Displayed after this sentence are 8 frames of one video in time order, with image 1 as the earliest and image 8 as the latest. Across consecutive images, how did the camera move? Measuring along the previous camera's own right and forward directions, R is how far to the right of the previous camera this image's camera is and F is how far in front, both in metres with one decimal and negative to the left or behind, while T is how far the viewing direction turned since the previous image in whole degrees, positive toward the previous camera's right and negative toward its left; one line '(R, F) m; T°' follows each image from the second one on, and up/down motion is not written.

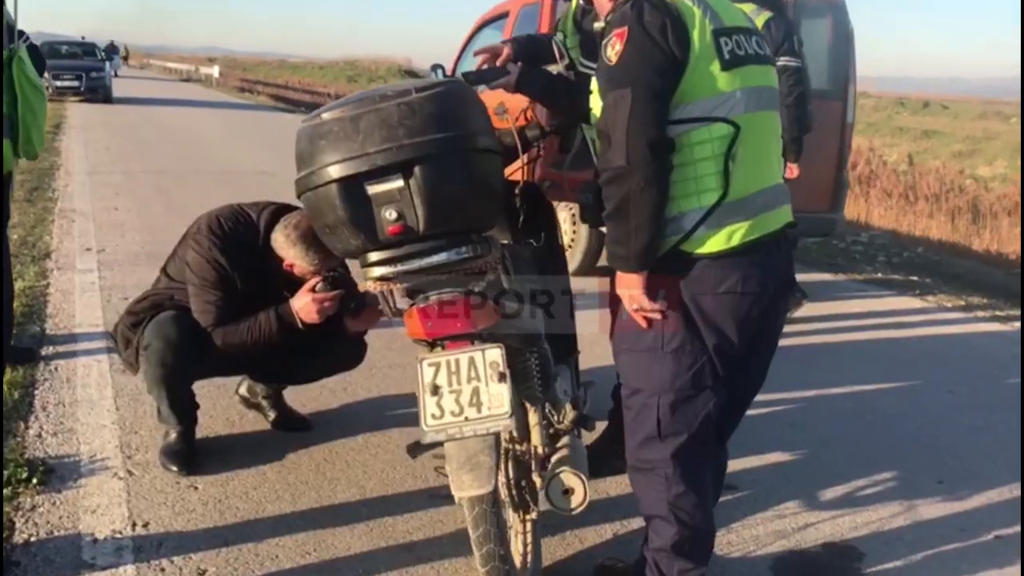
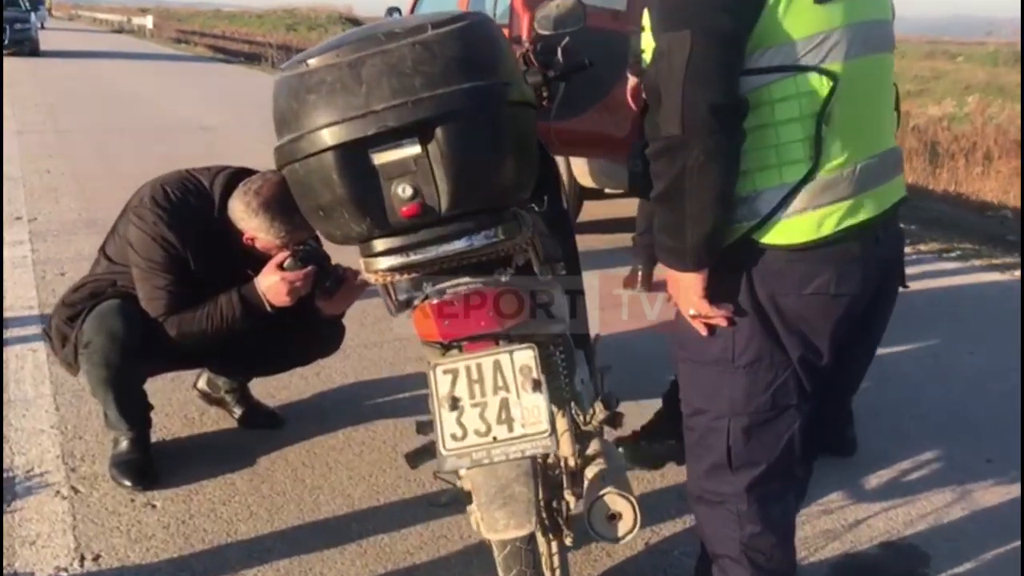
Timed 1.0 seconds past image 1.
(-0.2, +0.6) m; +3°
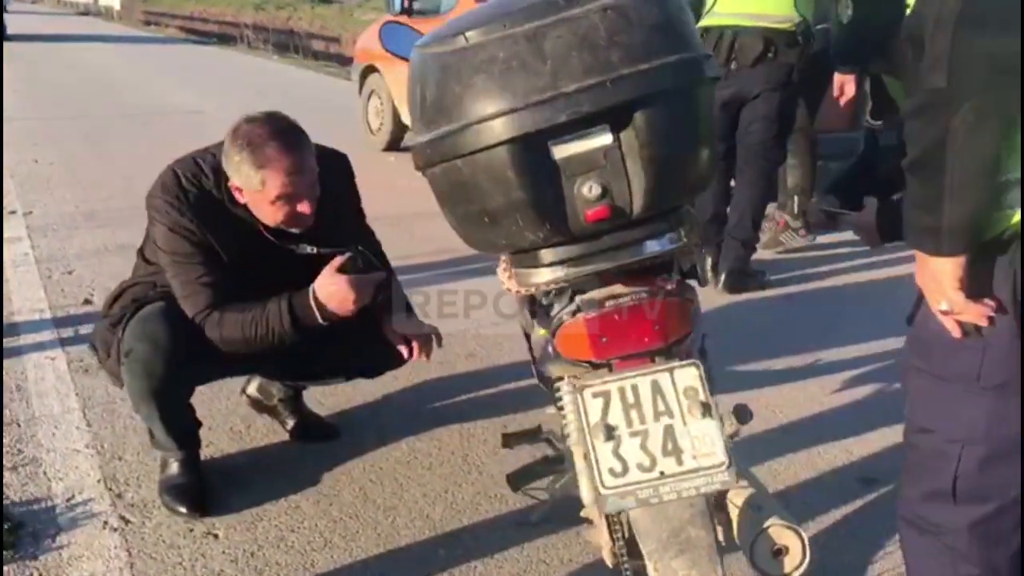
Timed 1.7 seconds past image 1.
(-0.4, +0.3) m; +1°
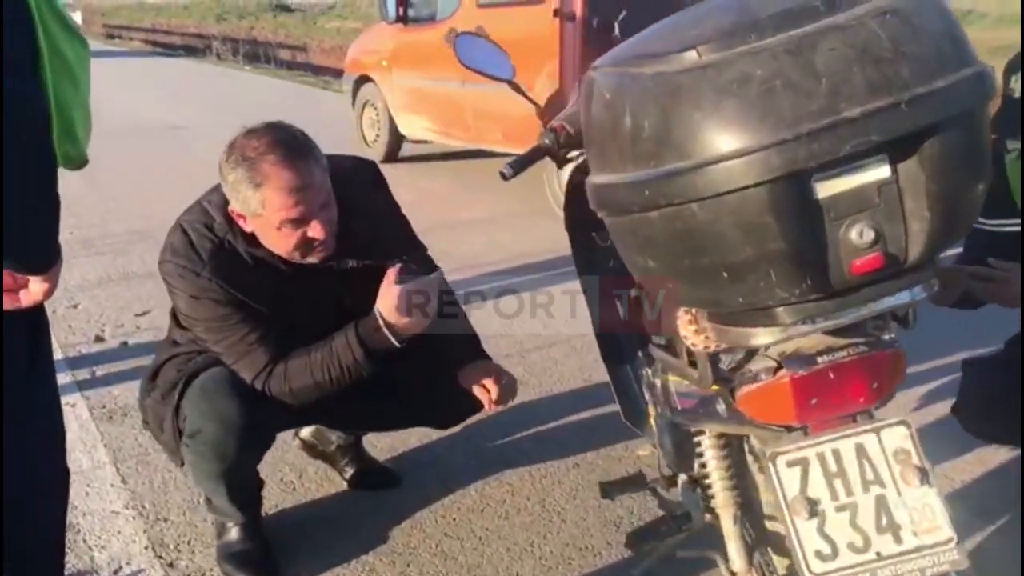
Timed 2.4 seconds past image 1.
(-0.4, +0.3) m; +2°
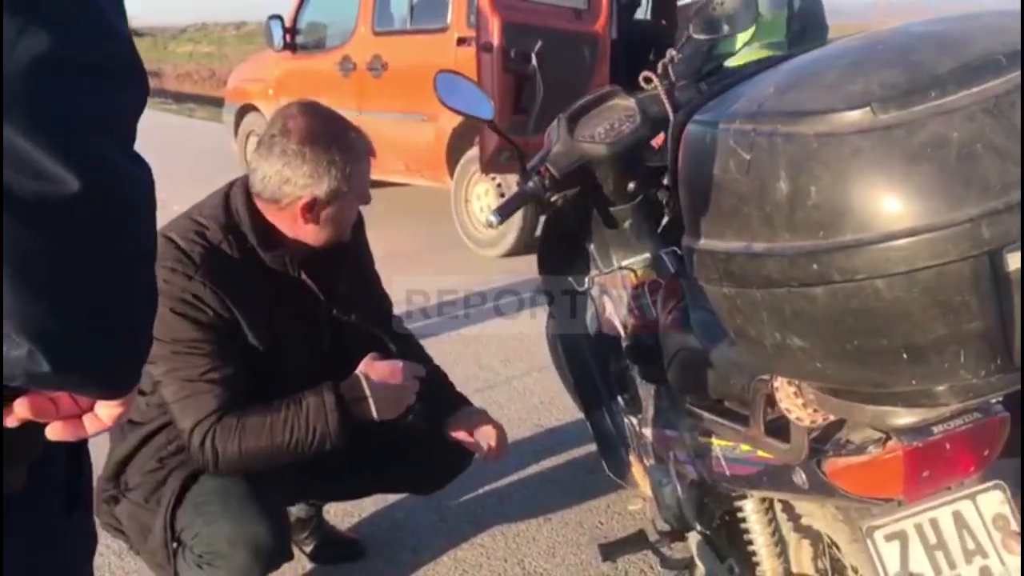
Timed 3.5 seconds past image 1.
(-0.3, +0.2) m; +8°
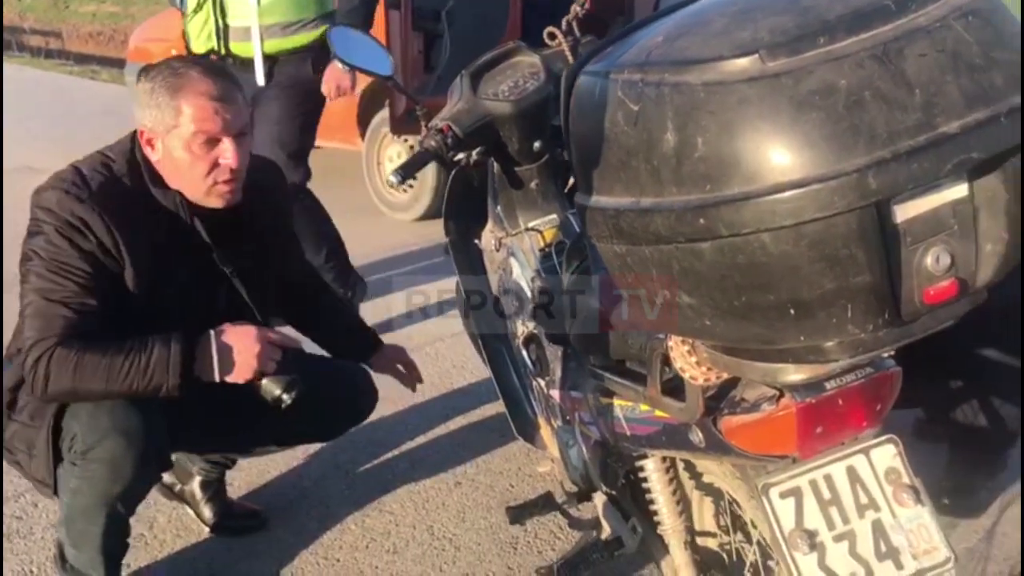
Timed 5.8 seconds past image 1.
(0.0, +0.1) m; +5°
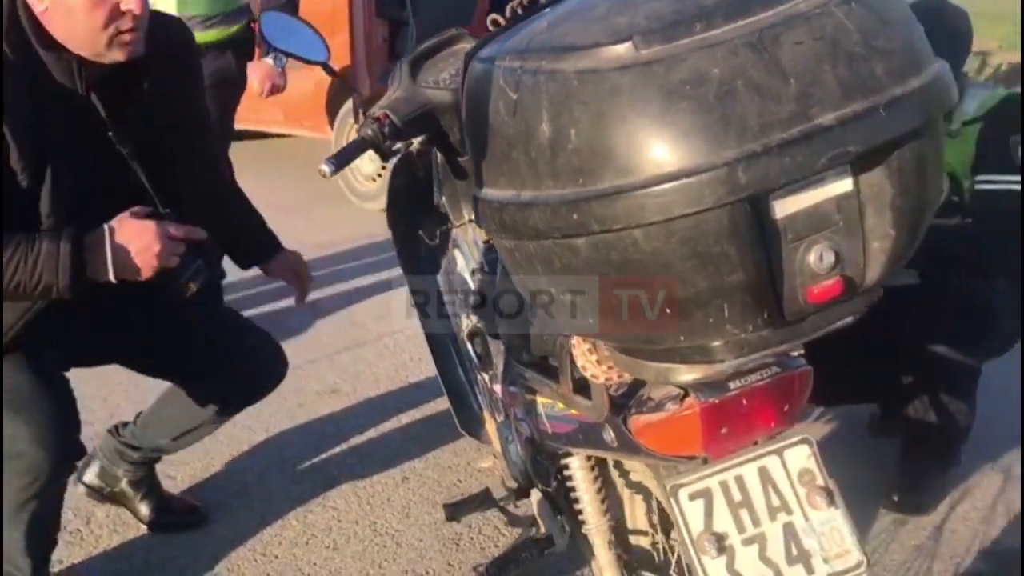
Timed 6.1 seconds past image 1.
(+0.1, 0.0) m; +1°
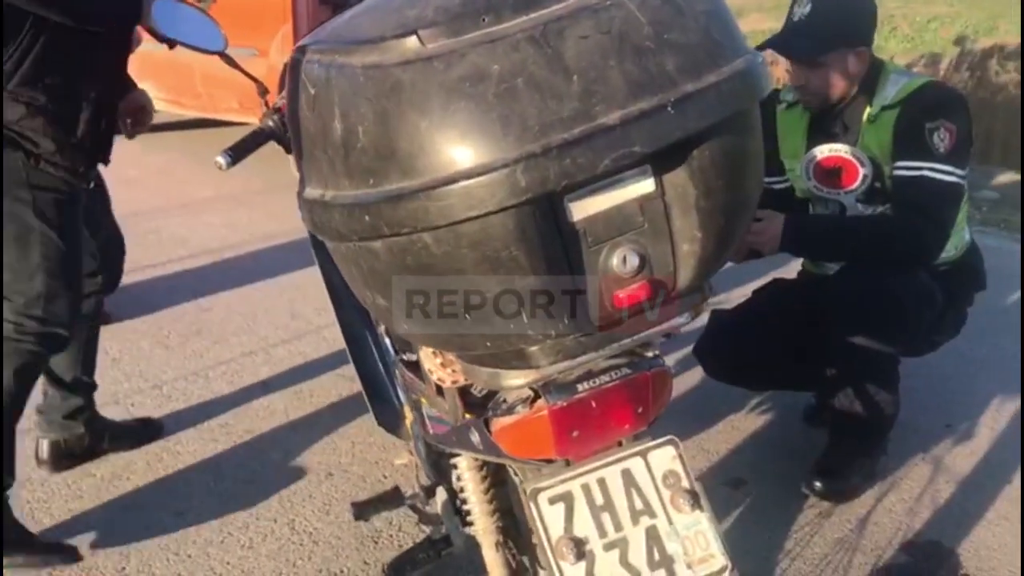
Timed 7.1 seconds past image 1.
(+0.2, 0.0) m; +1°
